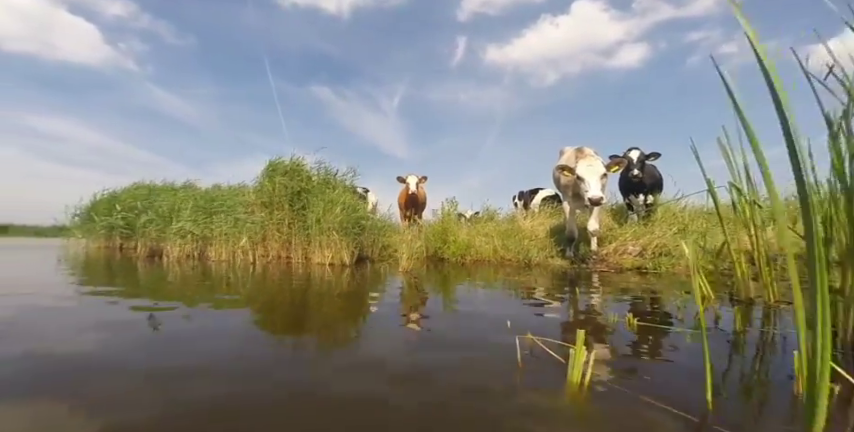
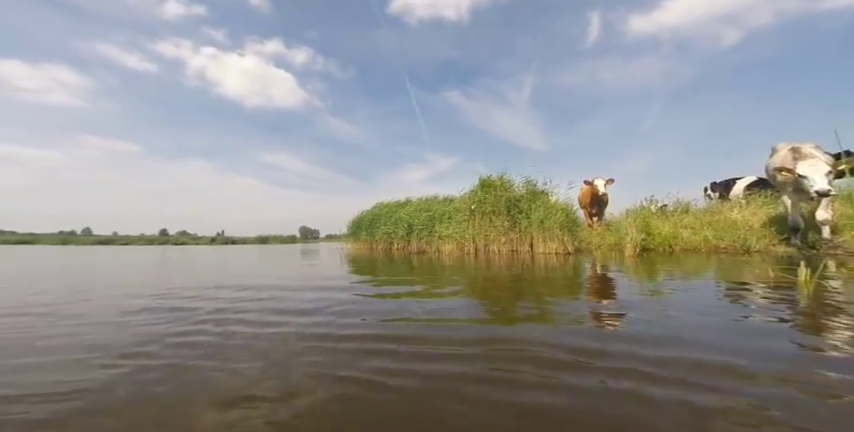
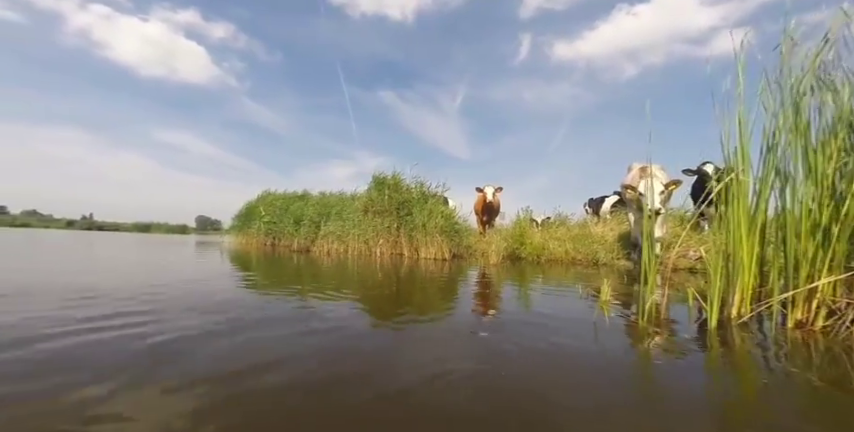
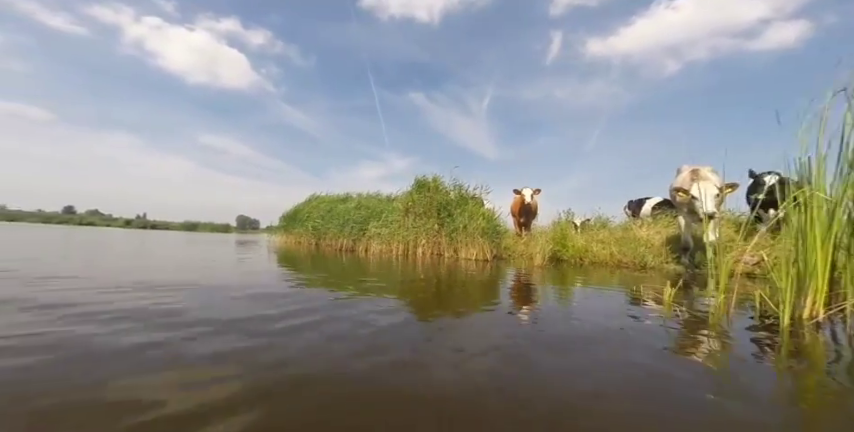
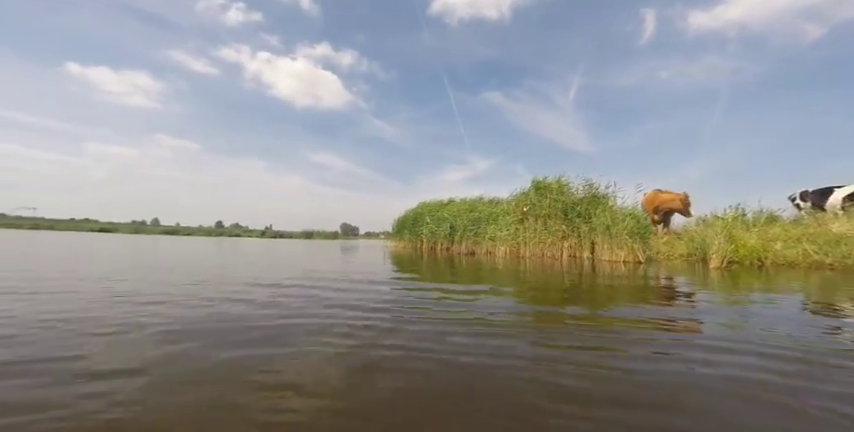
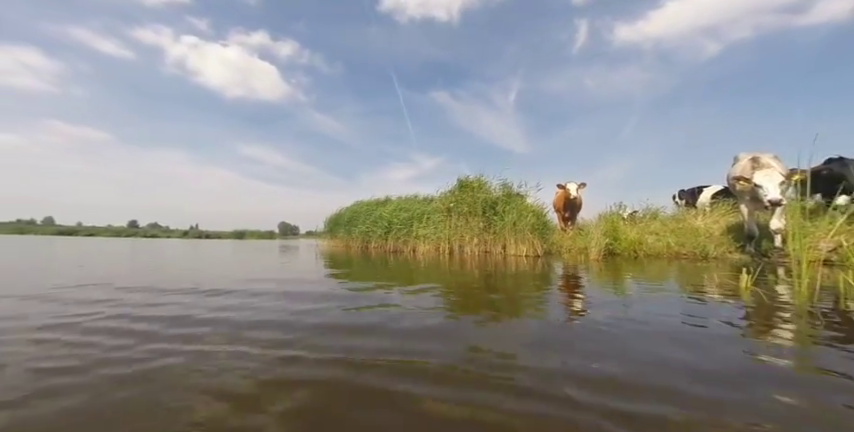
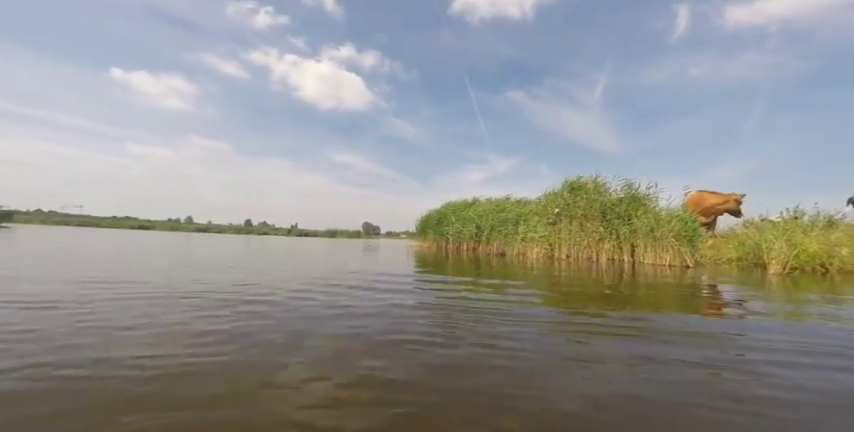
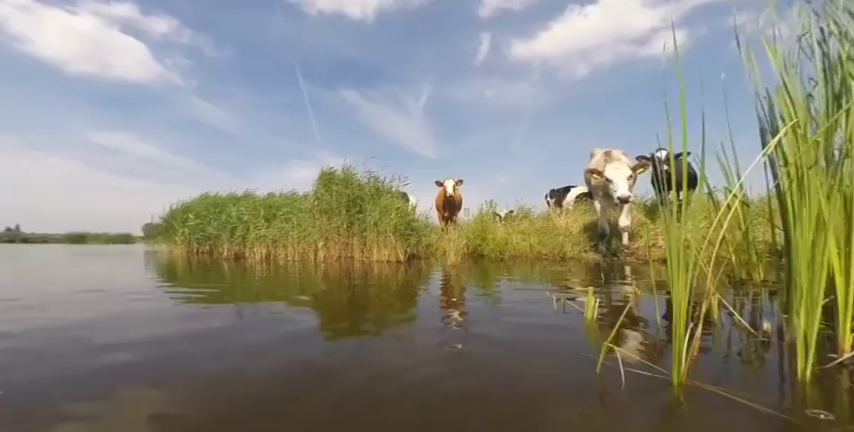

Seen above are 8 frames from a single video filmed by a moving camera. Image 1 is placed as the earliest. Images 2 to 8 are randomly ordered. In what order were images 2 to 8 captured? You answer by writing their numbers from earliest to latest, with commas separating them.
8, 3, 4, 6, 2, 5, 7
